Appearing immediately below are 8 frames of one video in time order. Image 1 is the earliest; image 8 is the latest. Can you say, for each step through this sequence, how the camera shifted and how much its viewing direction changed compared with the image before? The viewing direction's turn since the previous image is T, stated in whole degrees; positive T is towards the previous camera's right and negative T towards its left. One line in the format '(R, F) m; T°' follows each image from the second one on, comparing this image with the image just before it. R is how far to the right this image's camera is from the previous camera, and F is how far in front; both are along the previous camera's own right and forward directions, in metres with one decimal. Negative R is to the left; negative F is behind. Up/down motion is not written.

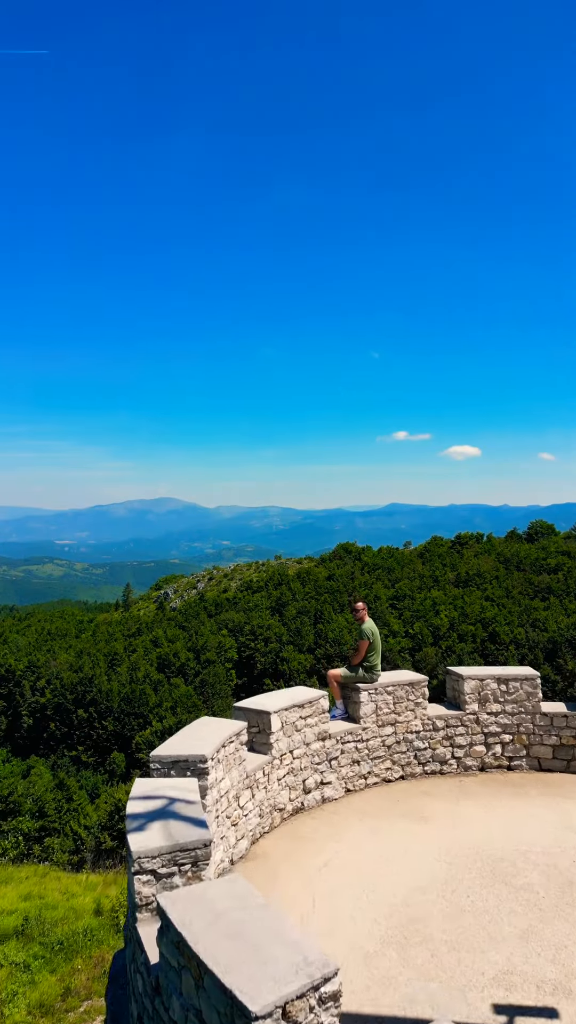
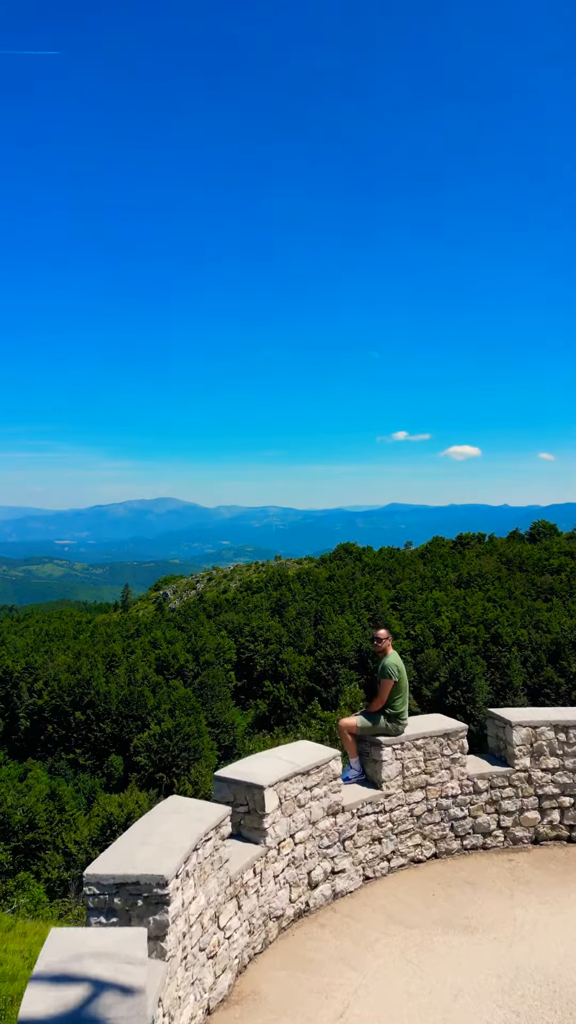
(0.0, +0.7) m; 0°
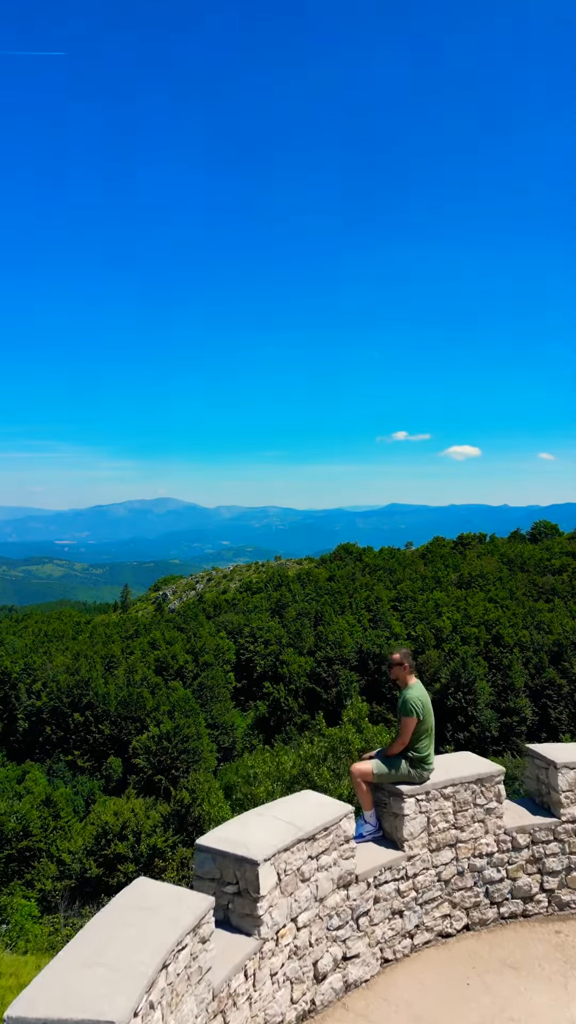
(0.0, +0.4) m; 0°
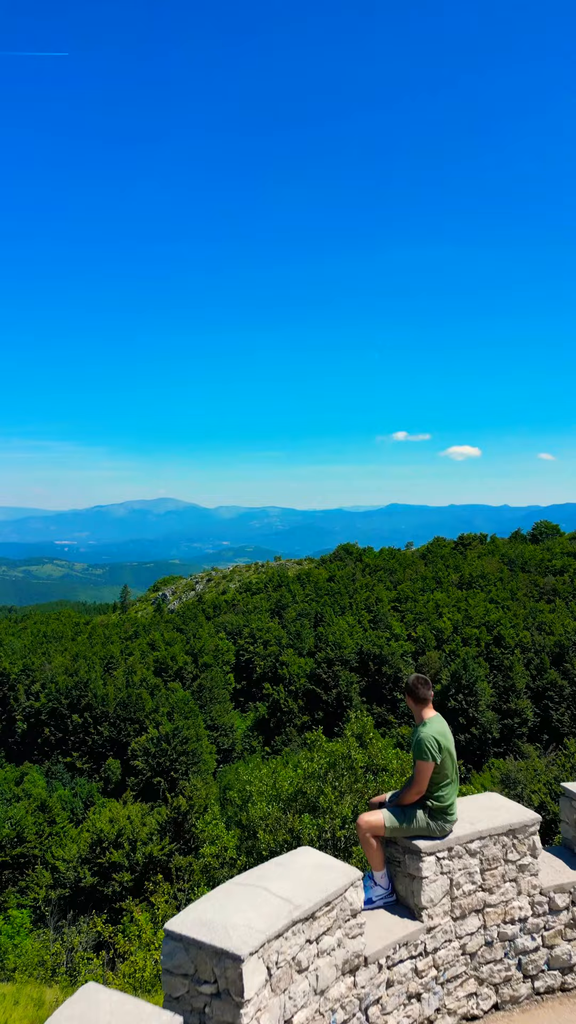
(0.0, +0.3) m; 0°
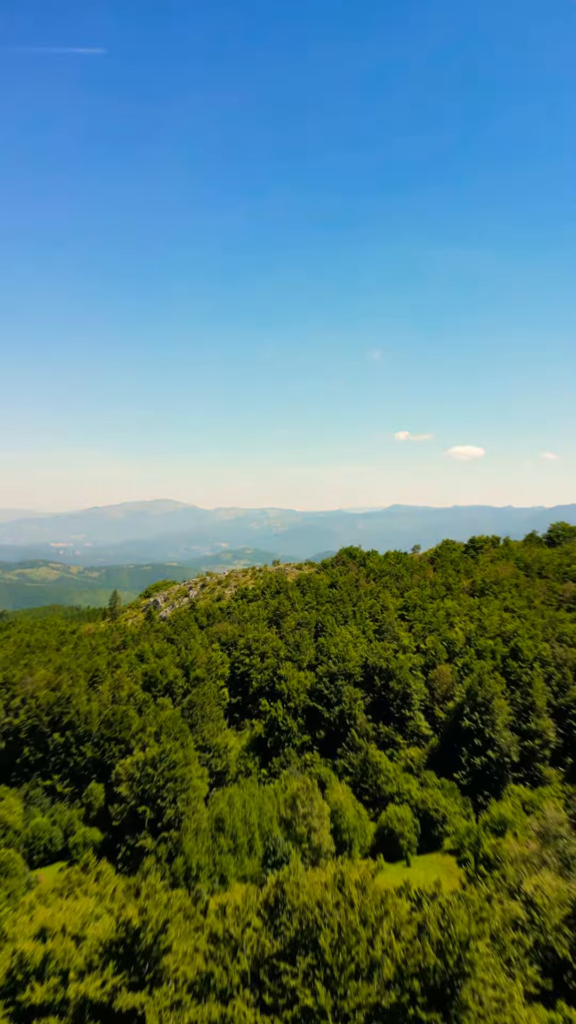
(+0.1, +4.7) m; 0°
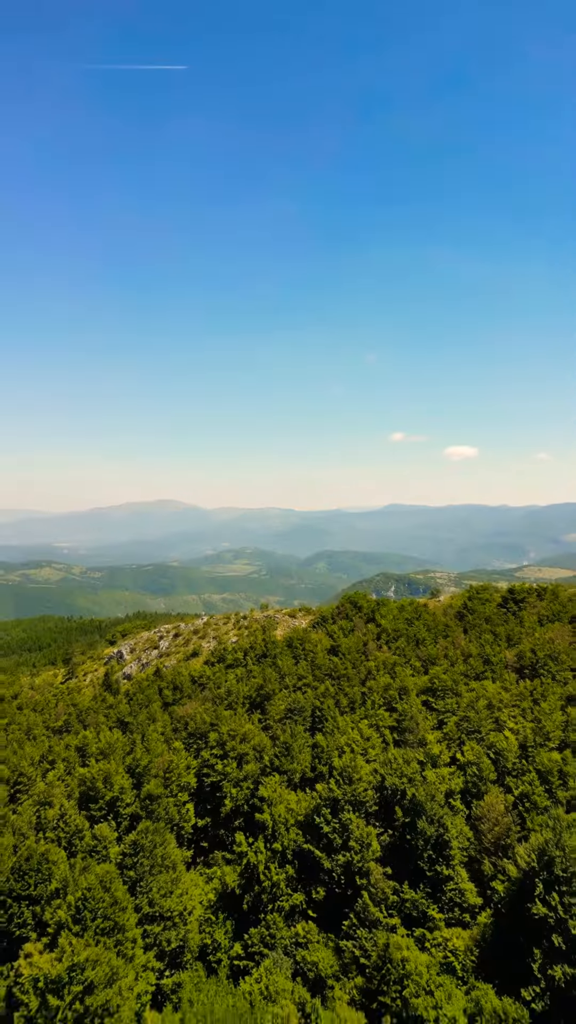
(+1.4, +16.2) m; 0°
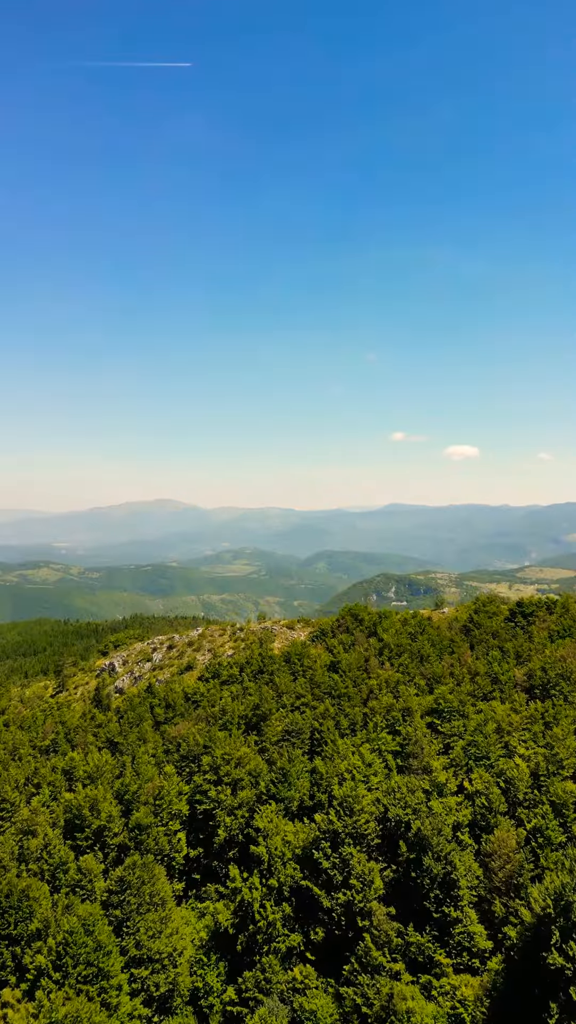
(+0.3, +2.4) m; 0°
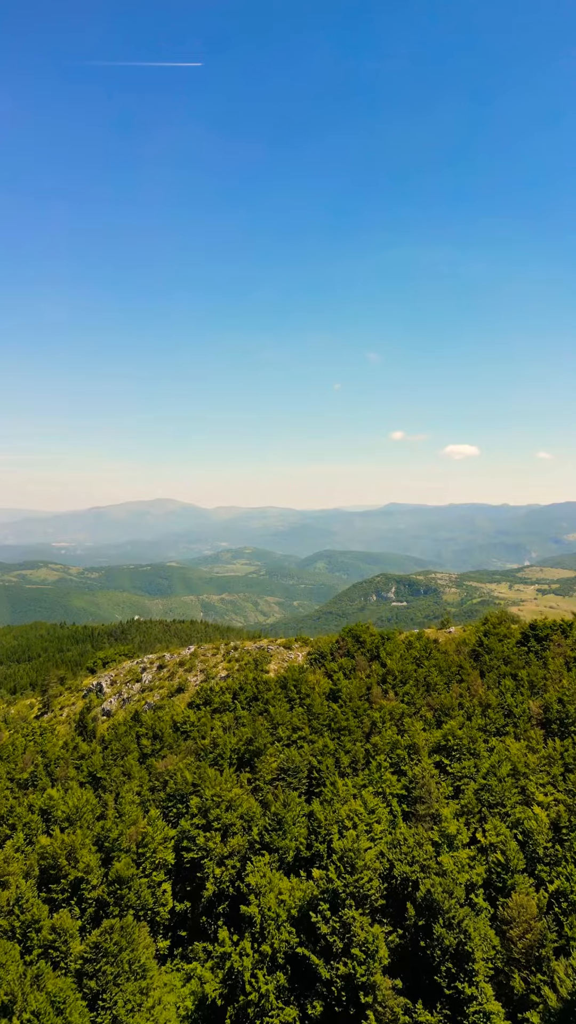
(+0.4, +3.7) m; 0°
